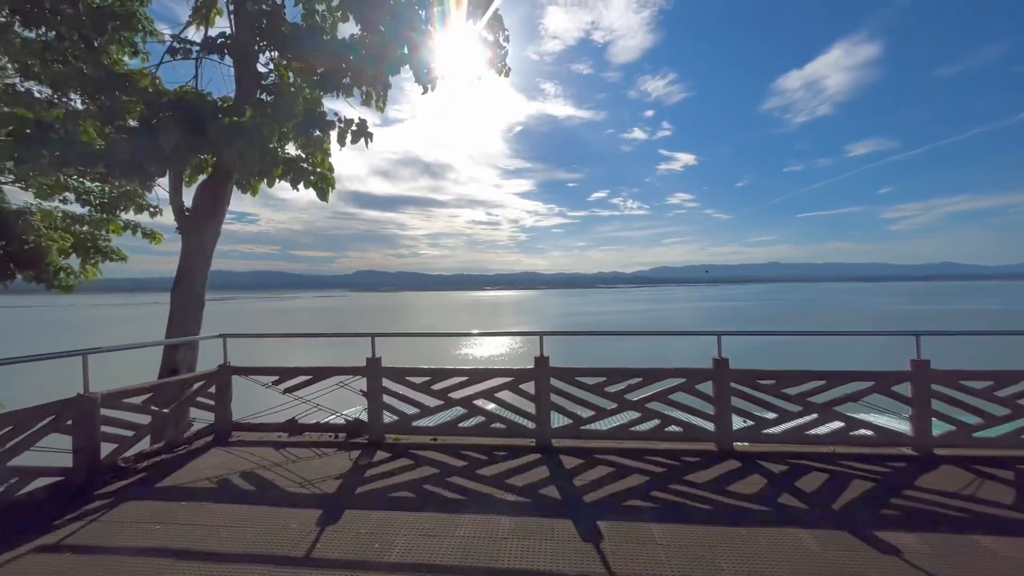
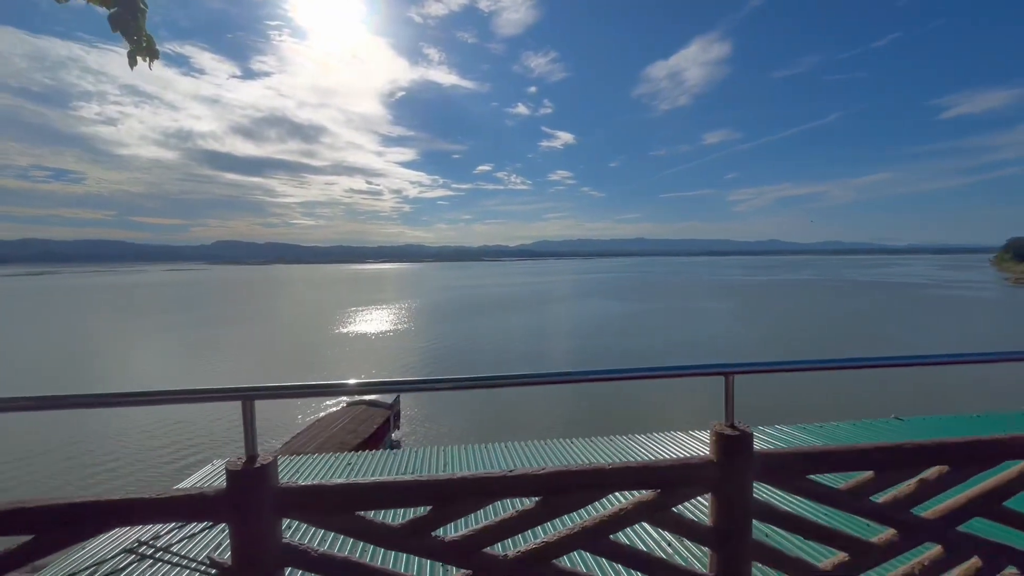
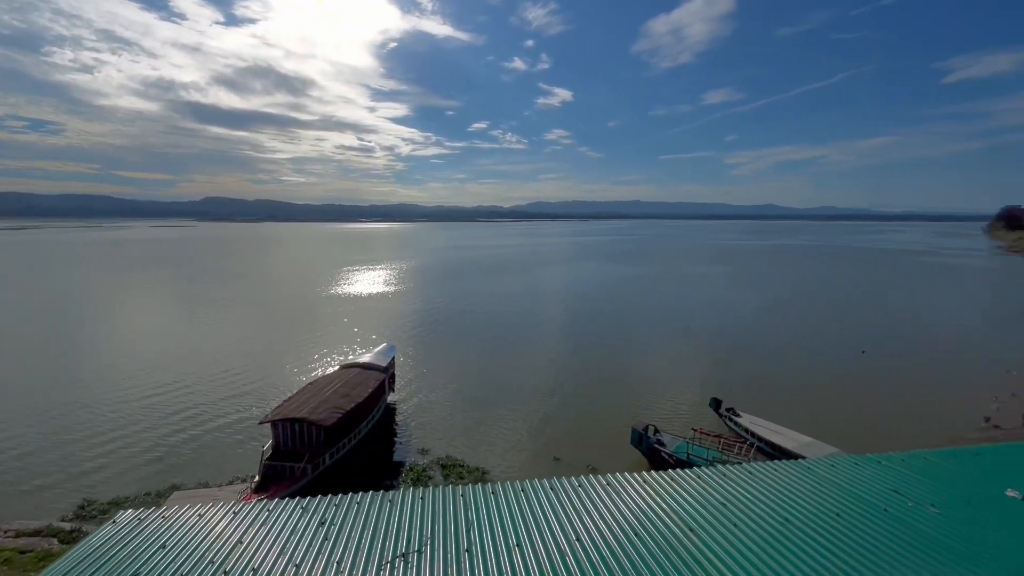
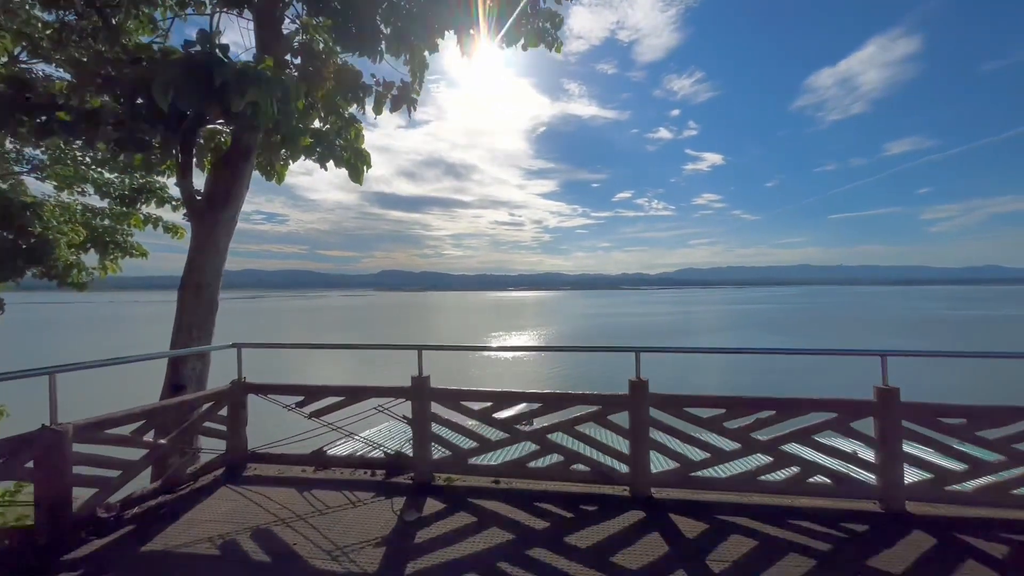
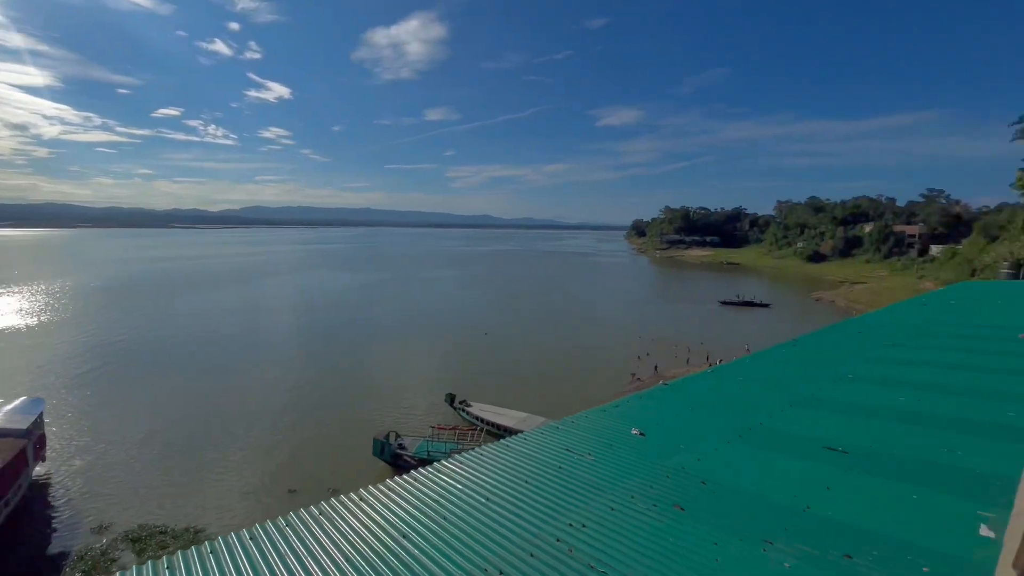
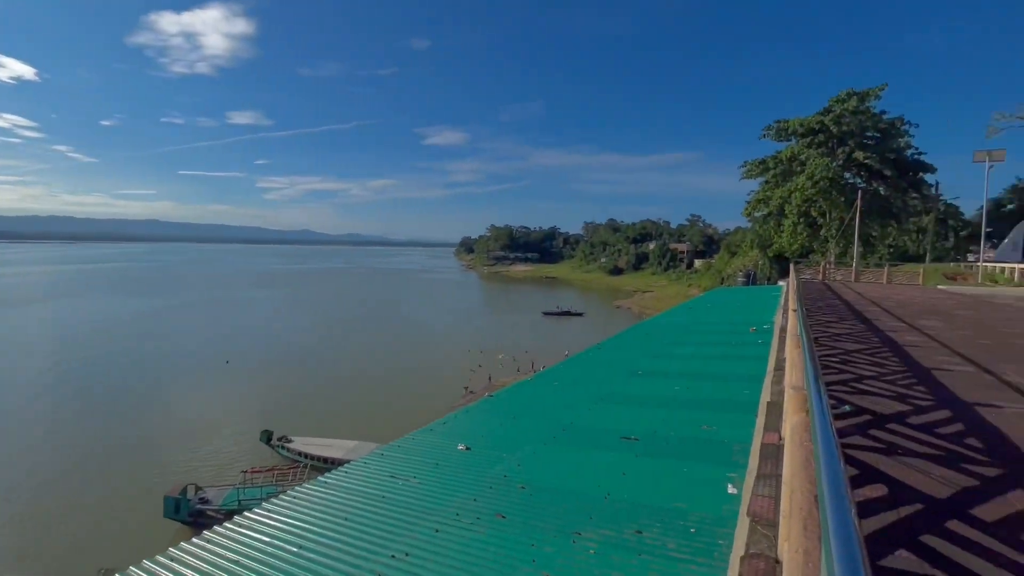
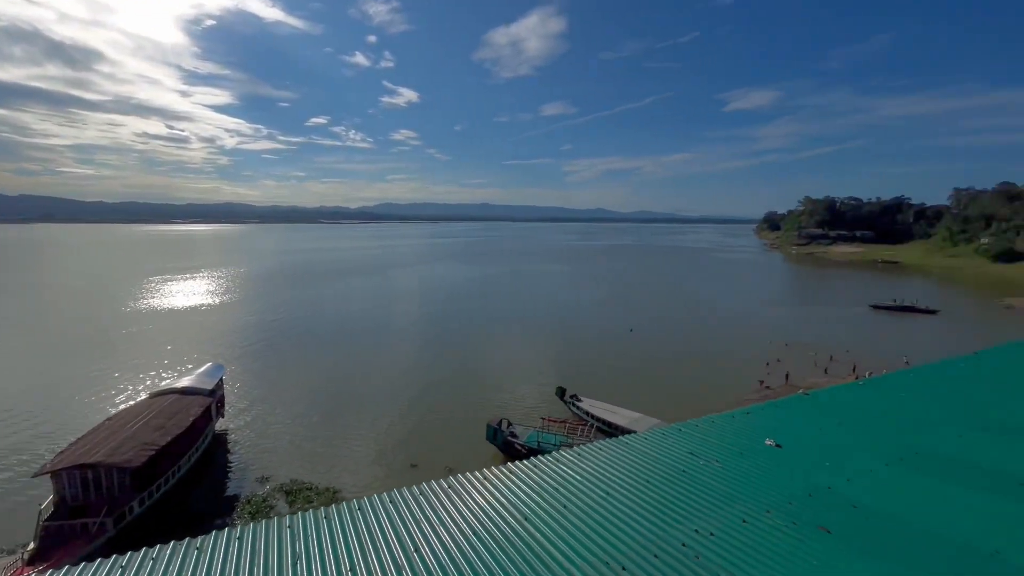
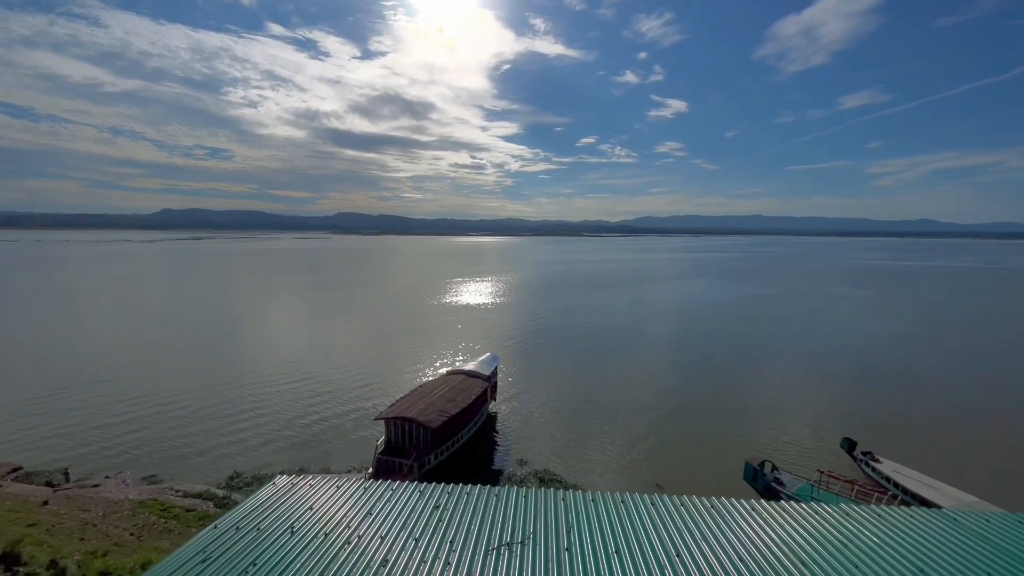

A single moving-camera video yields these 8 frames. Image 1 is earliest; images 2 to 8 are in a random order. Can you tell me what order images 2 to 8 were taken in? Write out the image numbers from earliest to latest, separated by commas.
4, 2, 8, 3, 7, 5, 6
